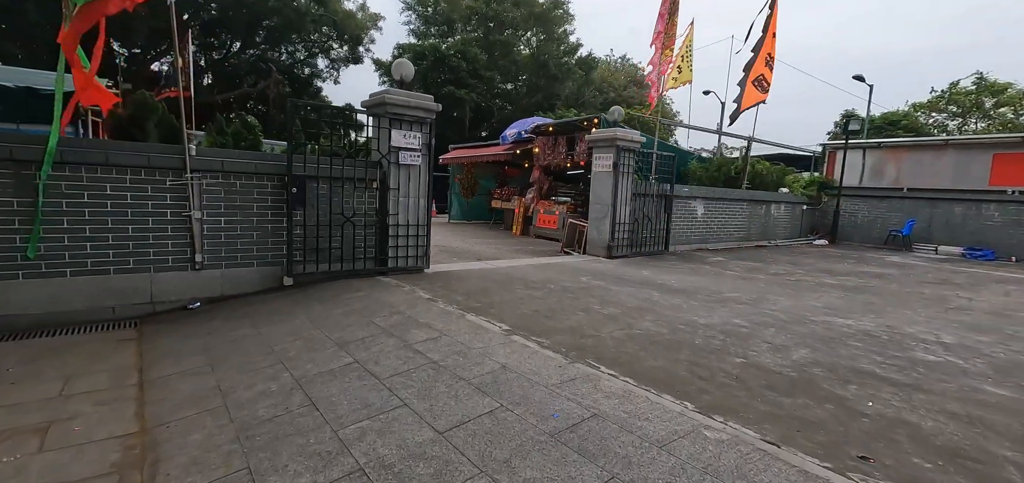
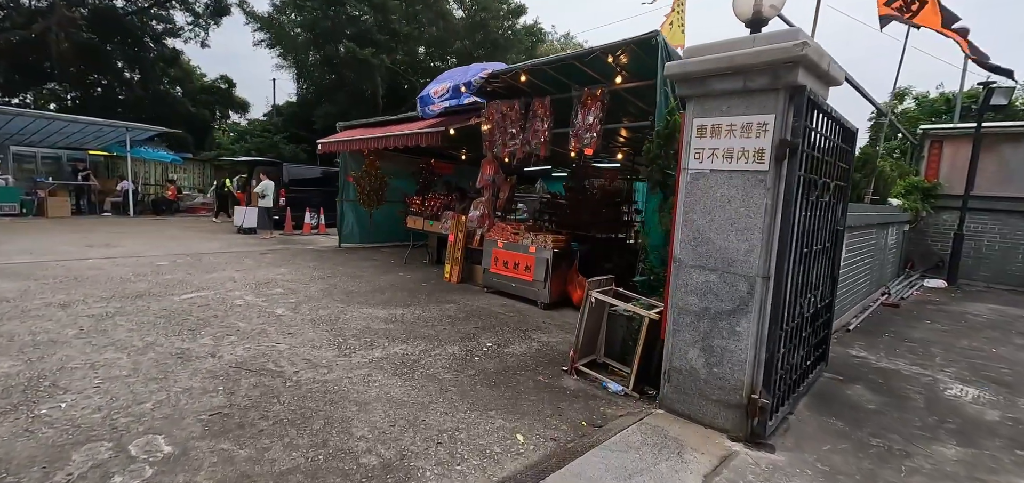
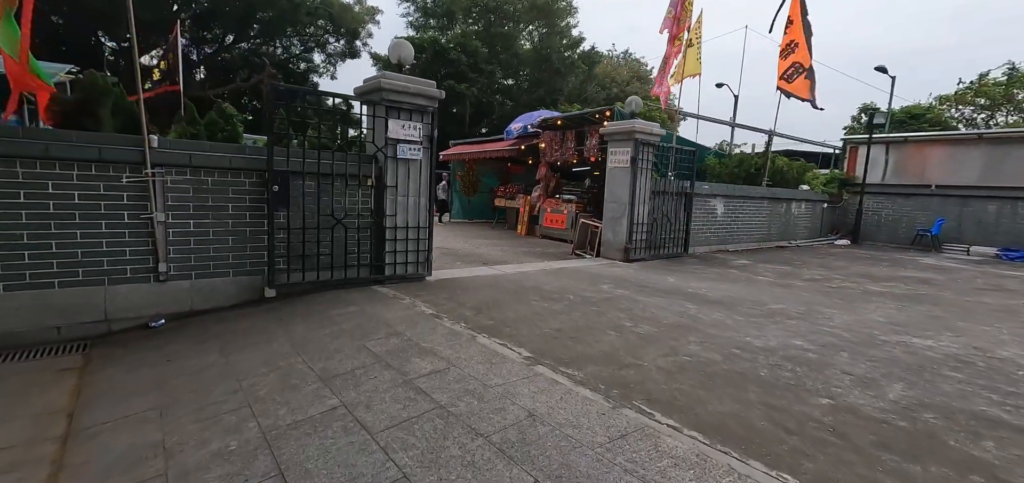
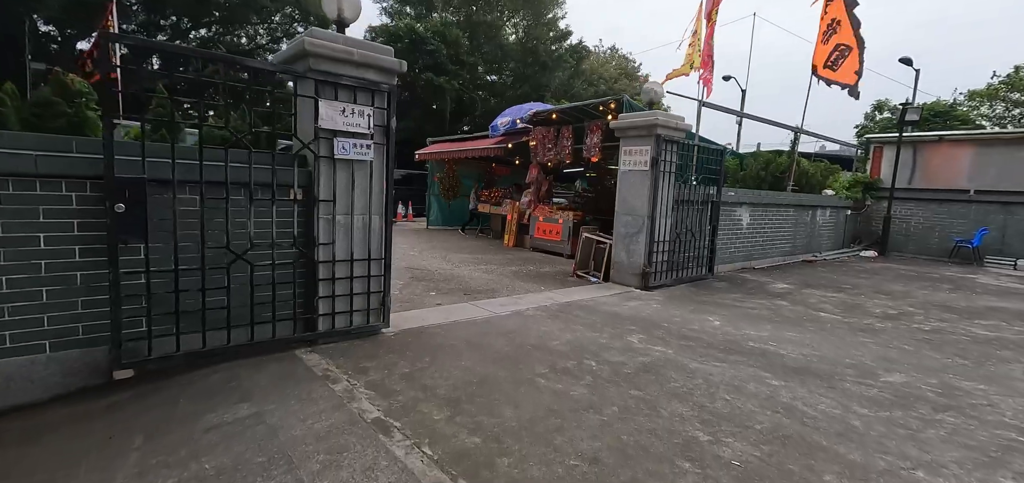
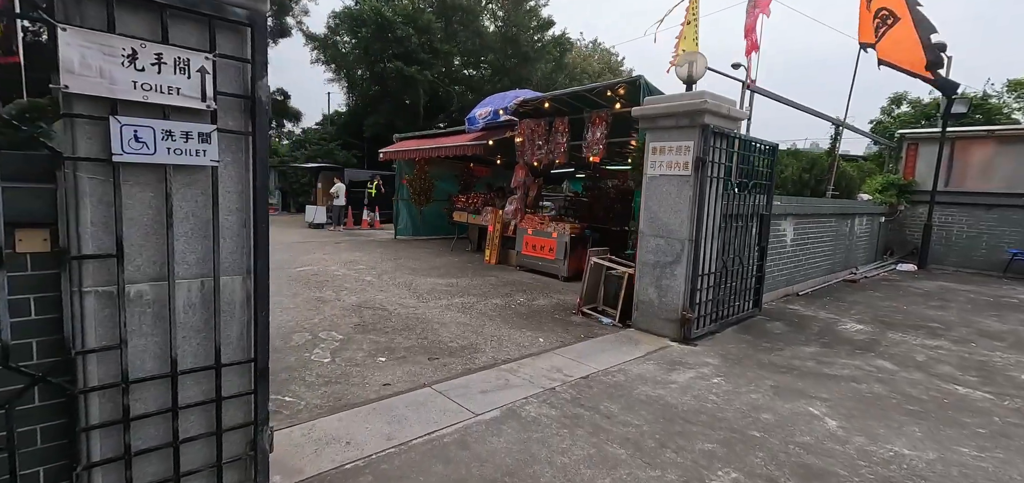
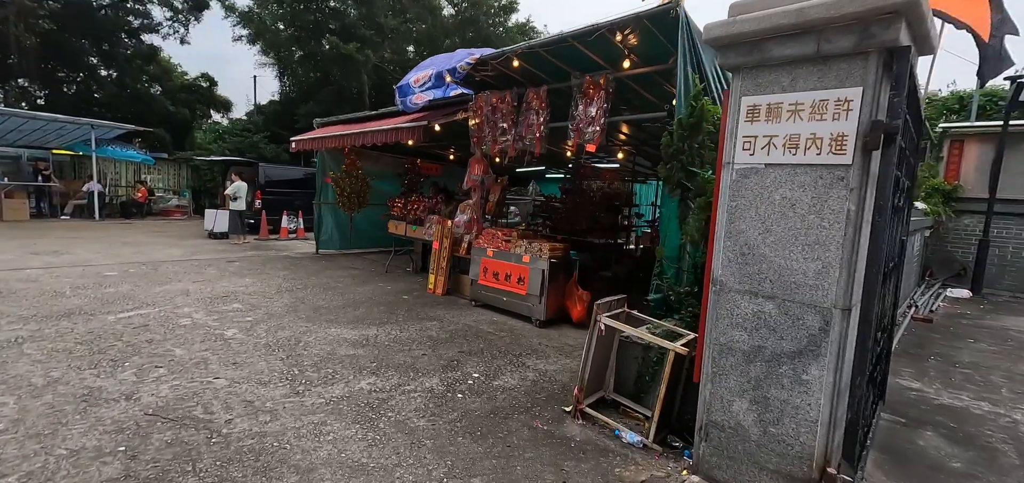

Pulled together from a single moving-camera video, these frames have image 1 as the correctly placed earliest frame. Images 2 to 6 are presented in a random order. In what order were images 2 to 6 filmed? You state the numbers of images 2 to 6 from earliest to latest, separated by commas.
3, 4, 5, 2, 6
